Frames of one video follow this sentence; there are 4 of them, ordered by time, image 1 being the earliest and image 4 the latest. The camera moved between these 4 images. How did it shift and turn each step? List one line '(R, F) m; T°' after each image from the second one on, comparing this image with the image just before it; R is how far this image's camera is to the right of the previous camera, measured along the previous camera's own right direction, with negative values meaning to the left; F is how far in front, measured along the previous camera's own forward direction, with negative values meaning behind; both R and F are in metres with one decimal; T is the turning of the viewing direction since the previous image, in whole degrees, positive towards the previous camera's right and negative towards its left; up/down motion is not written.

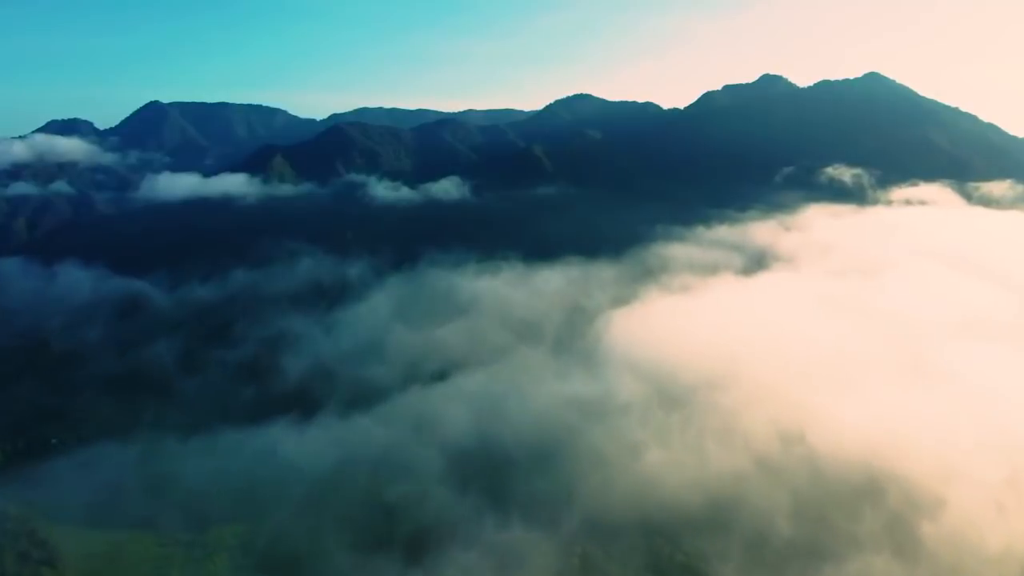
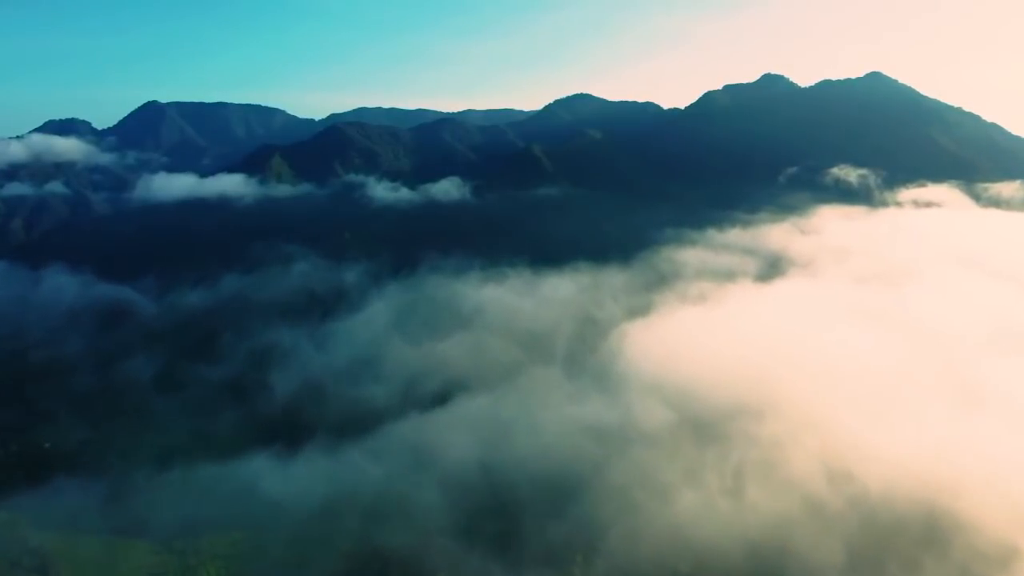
(-1.1, +7.4) m; 0°
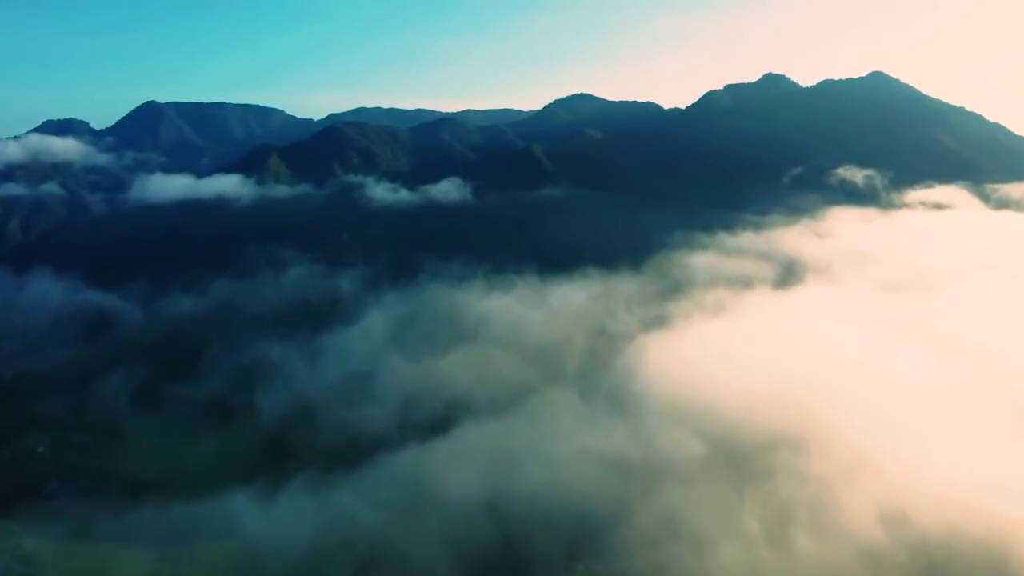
(-1.1, +6.9) m; 0°
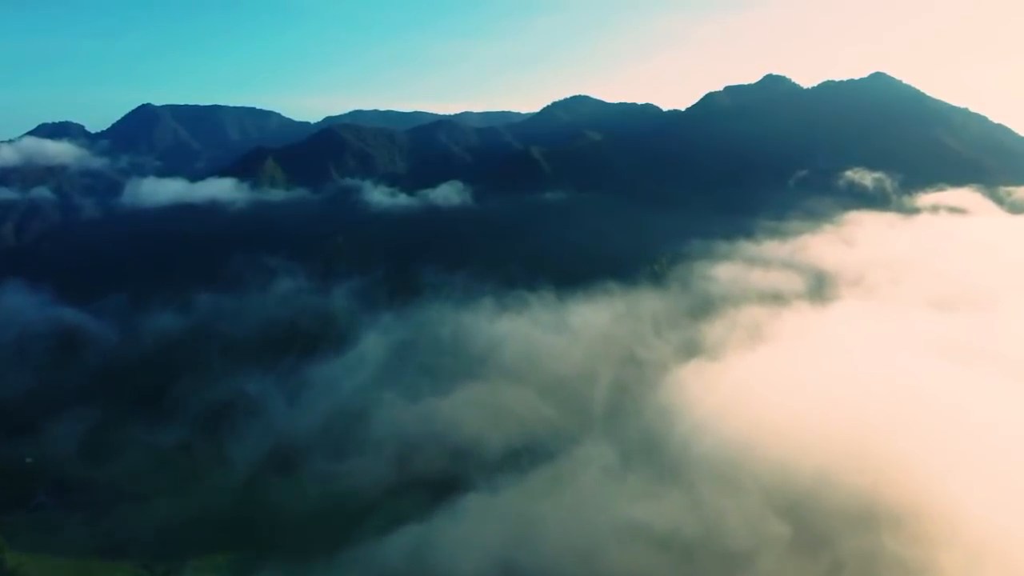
(-2.4, +11.2) m; 0°
